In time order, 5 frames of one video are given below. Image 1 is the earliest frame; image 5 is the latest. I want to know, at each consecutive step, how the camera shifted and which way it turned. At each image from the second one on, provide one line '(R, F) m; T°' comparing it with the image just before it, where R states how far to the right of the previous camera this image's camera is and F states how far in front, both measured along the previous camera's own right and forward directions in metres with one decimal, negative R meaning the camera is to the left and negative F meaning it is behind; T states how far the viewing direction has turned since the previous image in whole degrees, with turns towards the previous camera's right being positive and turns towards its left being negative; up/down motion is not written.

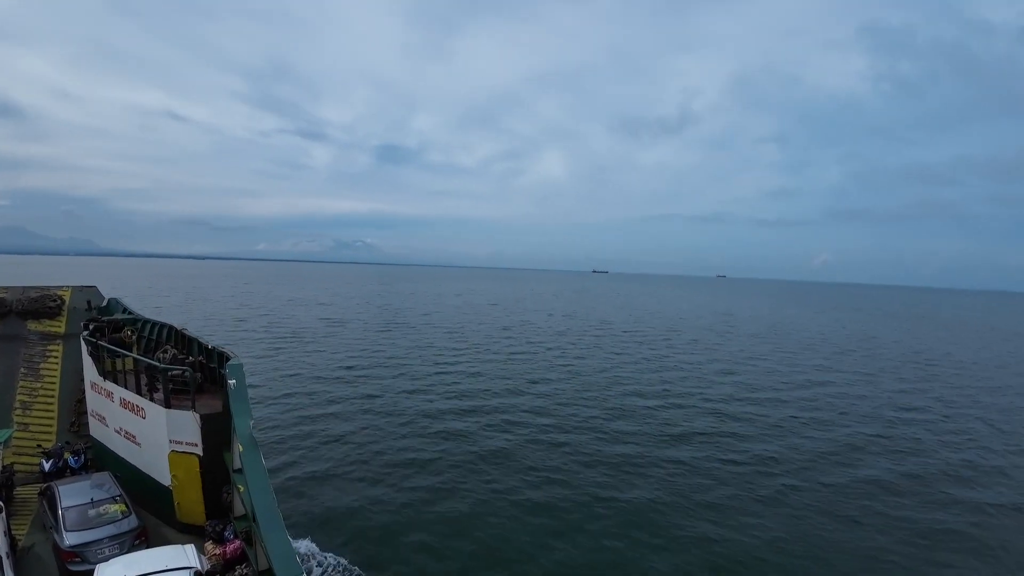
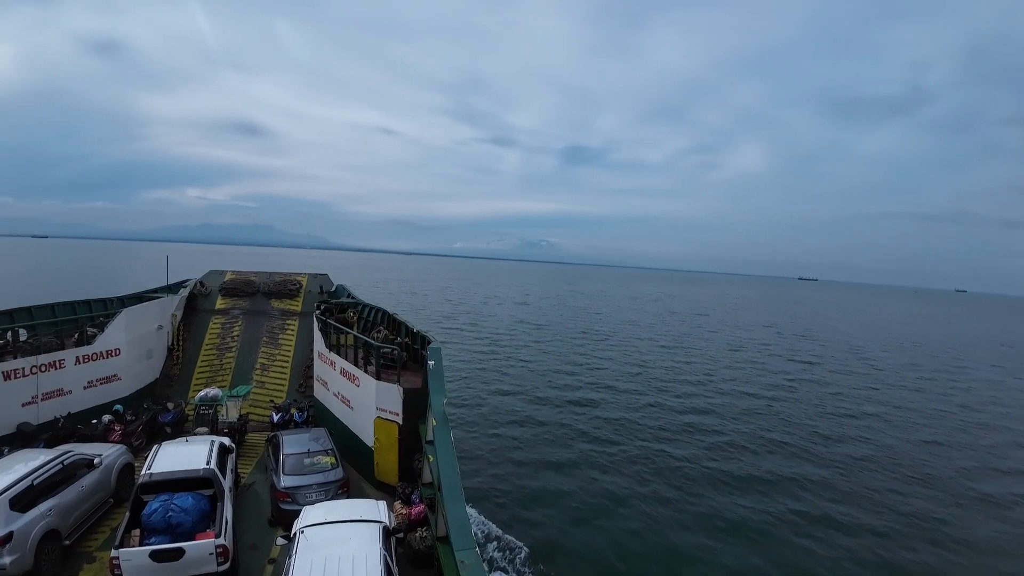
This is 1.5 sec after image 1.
(-4.3, -1.7) m; -13°
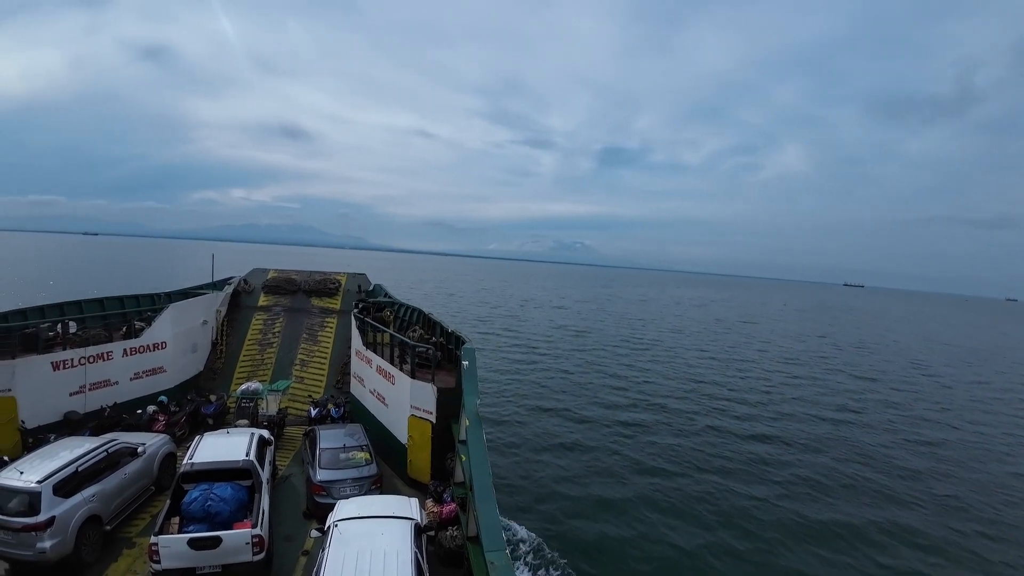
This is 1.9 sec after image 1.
(+0.1, +0.3) m; -4°
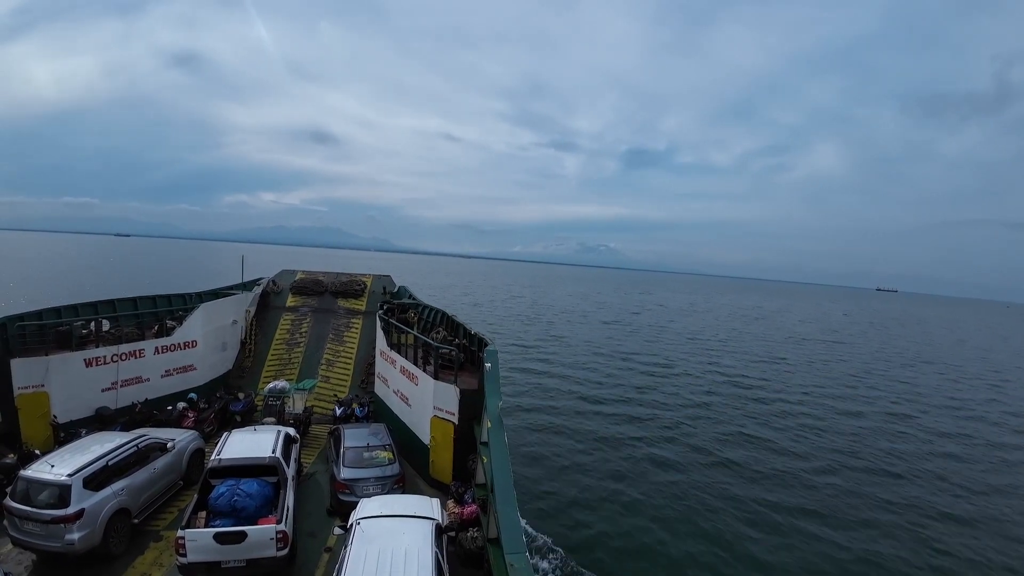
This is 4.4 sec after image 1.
(+0.1, +0.1) m; -3°
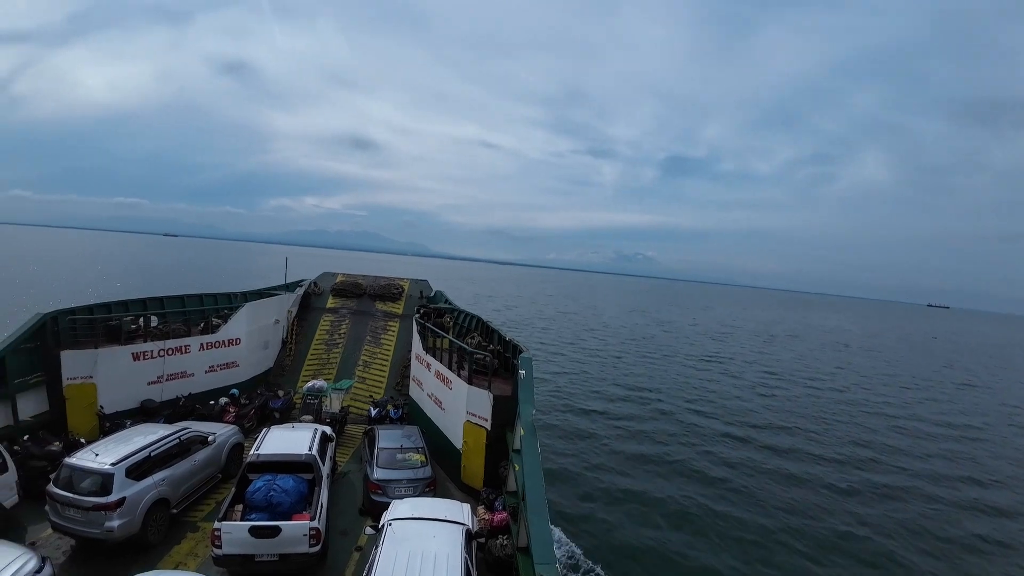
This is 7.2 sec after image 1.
(+0.1, +0.2) m; -4°
